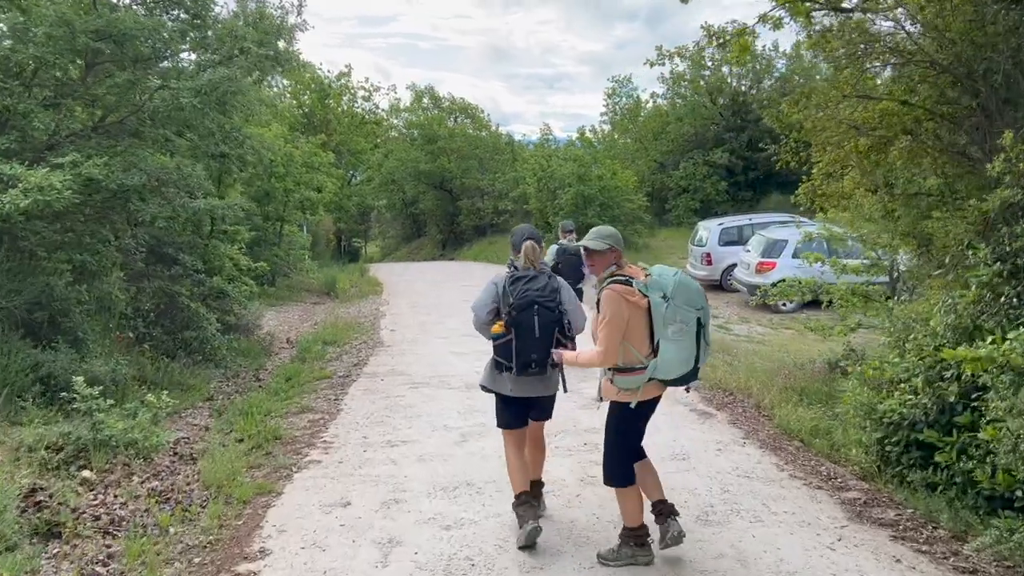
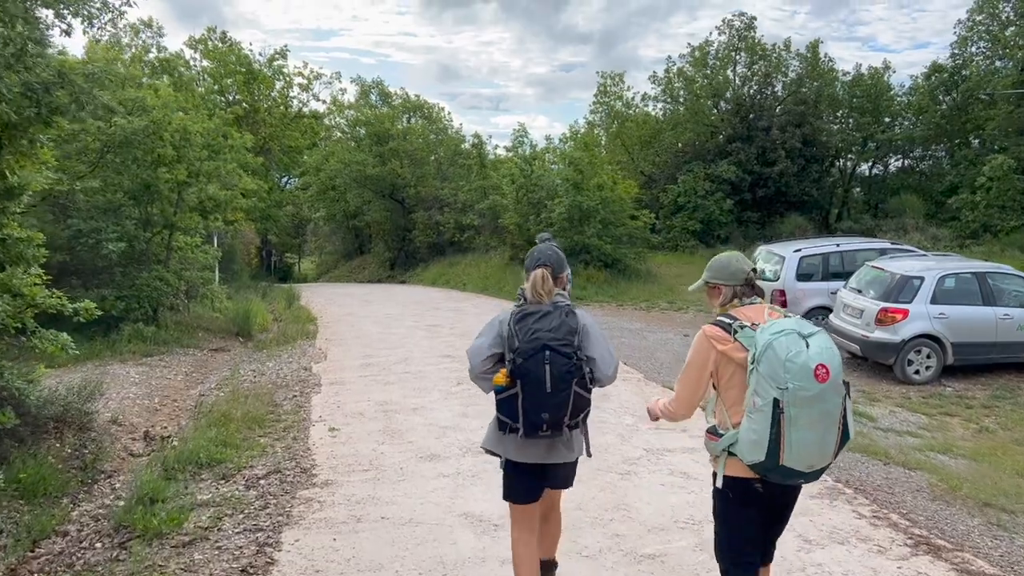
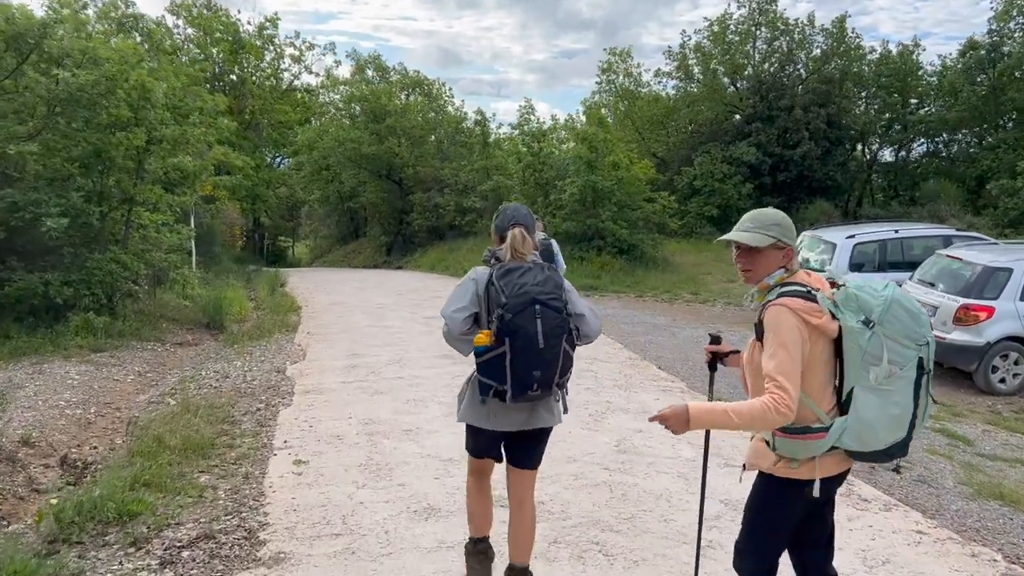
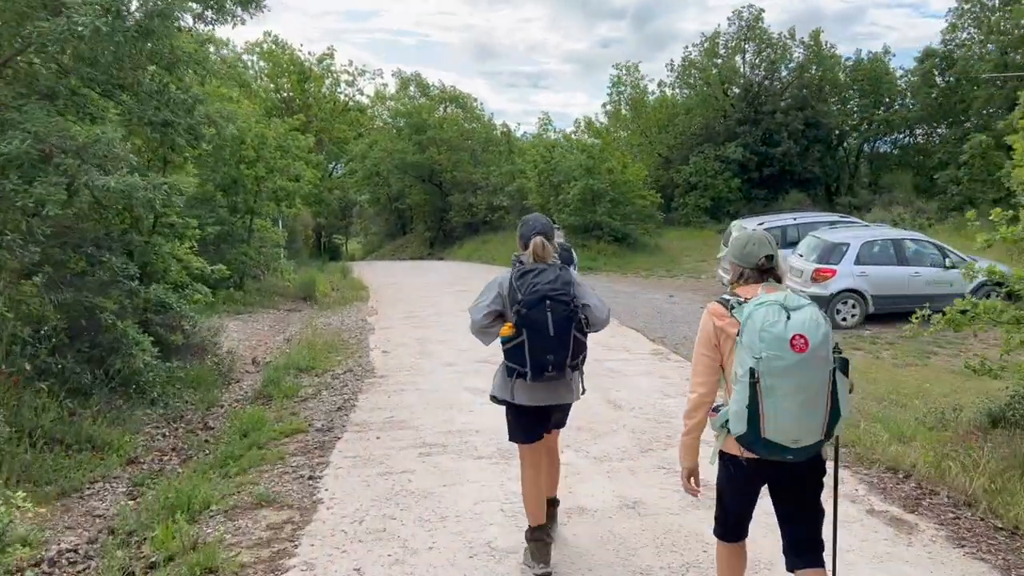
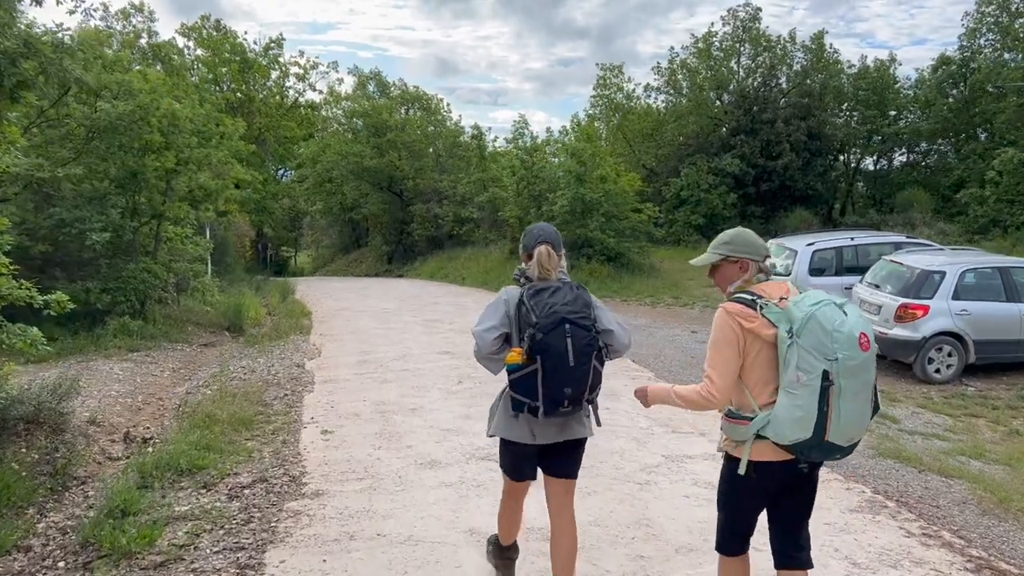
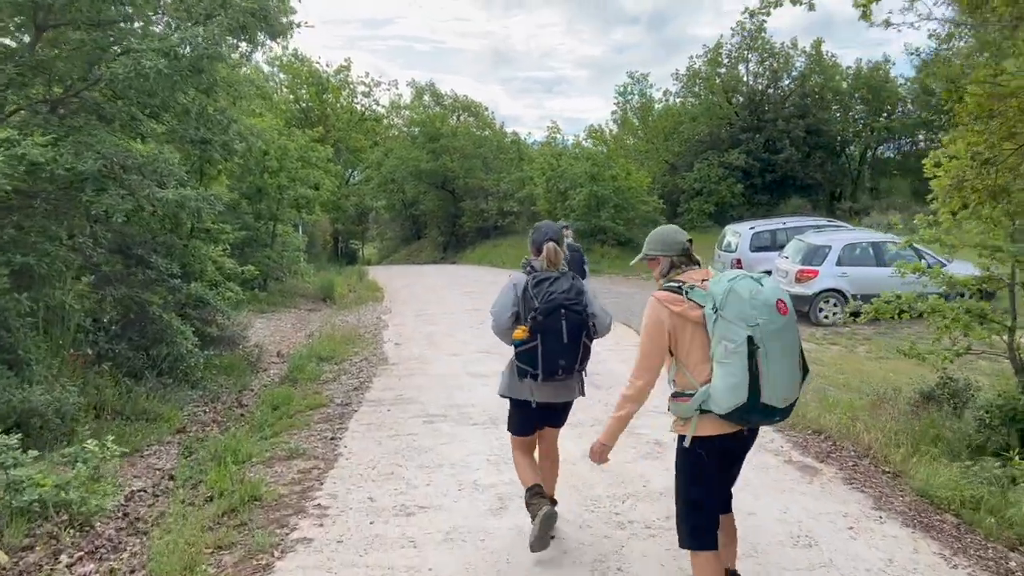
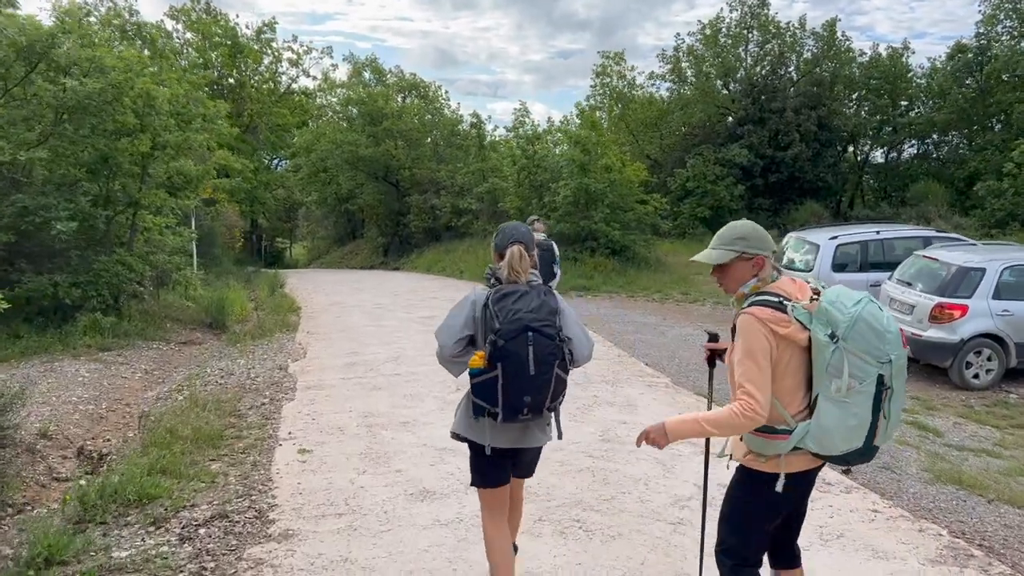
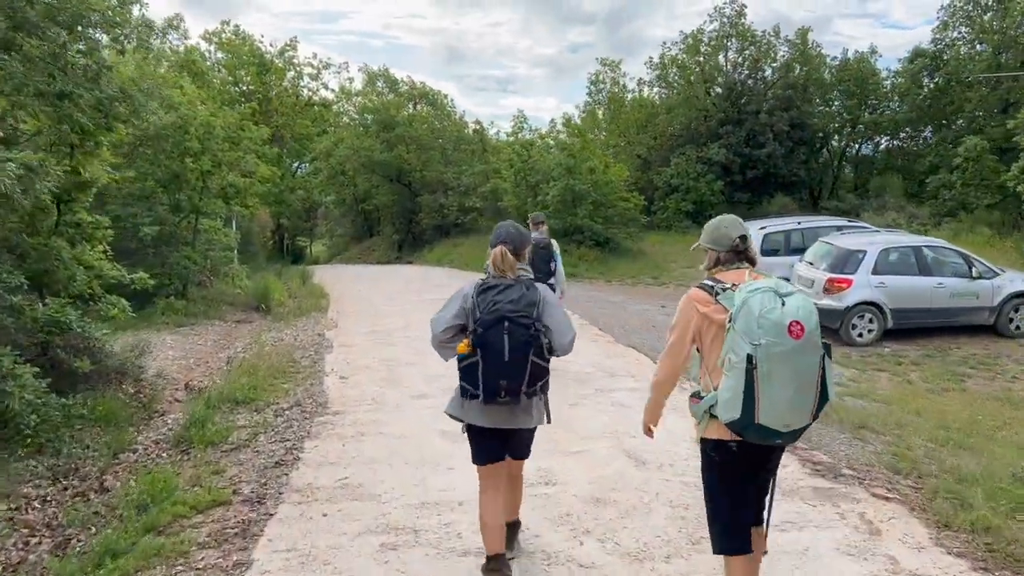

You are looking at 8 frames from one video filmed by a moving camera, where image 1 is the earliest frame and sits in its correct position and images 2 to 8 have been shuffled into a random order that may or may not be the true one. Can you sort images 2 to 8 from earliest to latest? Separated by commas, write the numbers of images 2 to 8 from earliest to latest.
6, 4, 8, 2, 5, 7, 3
